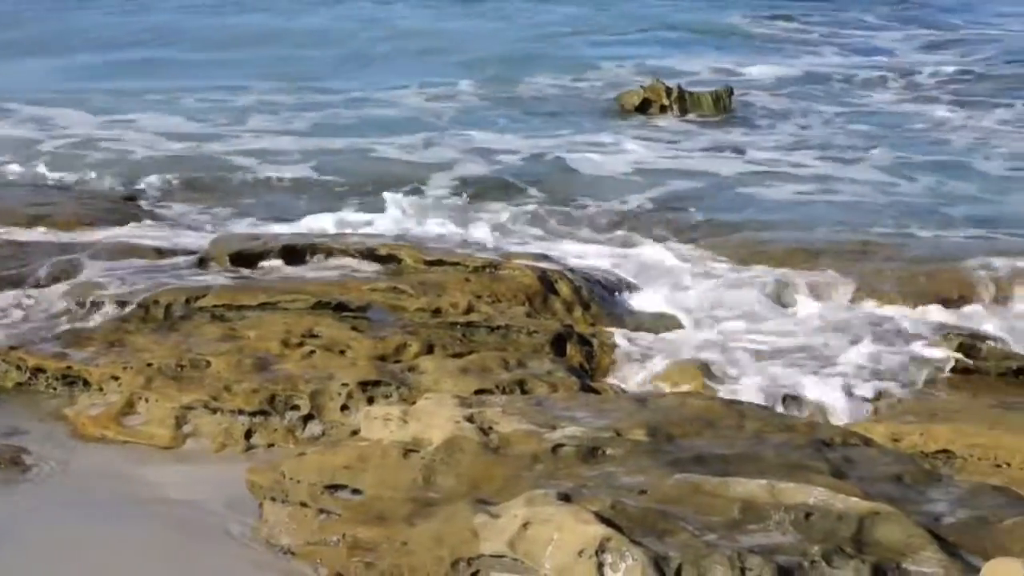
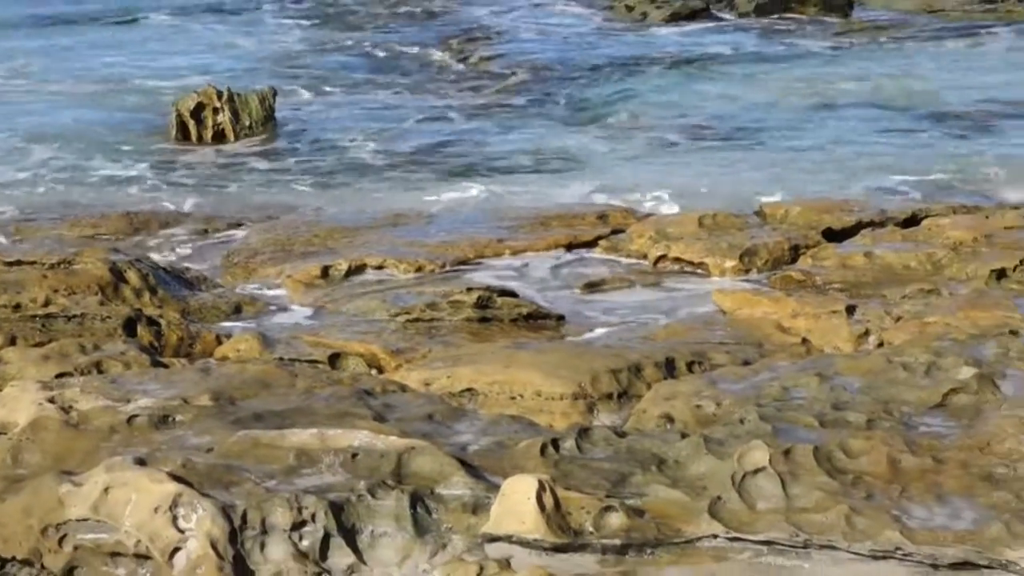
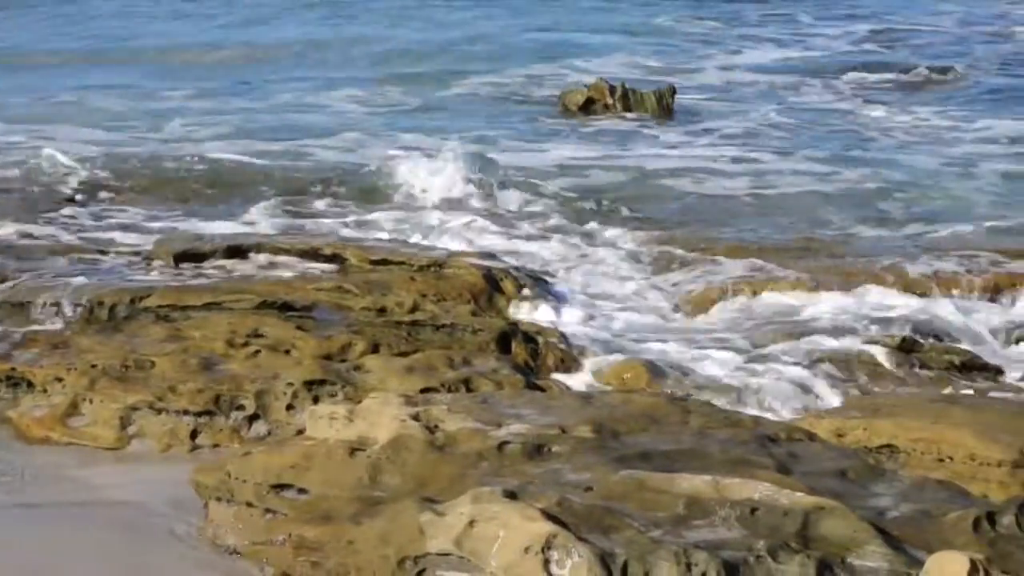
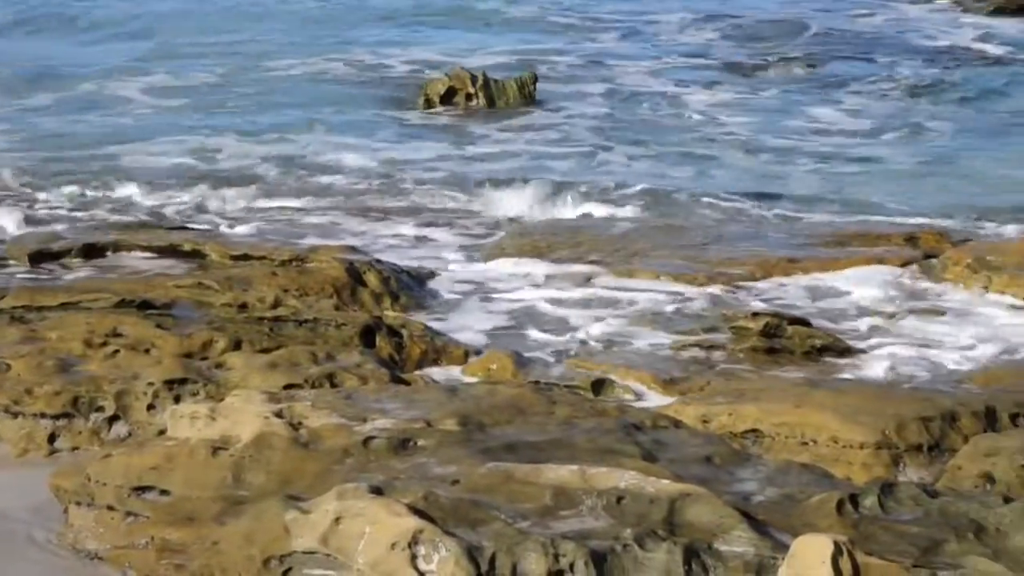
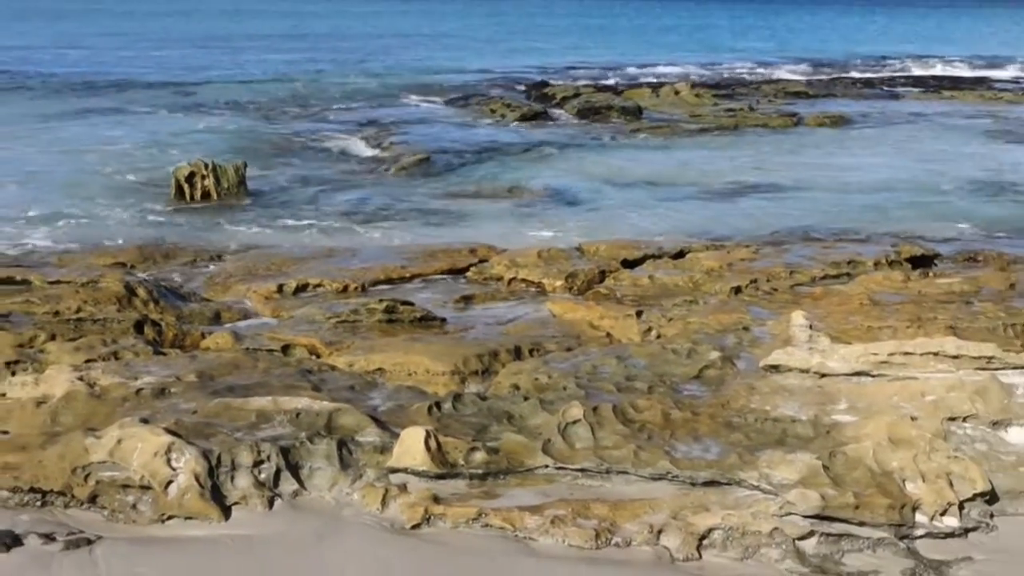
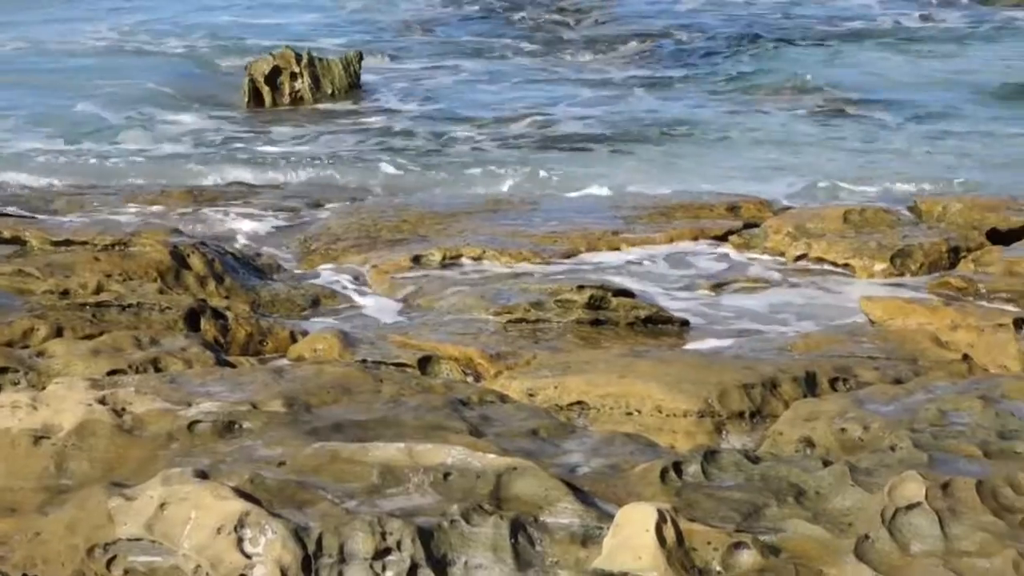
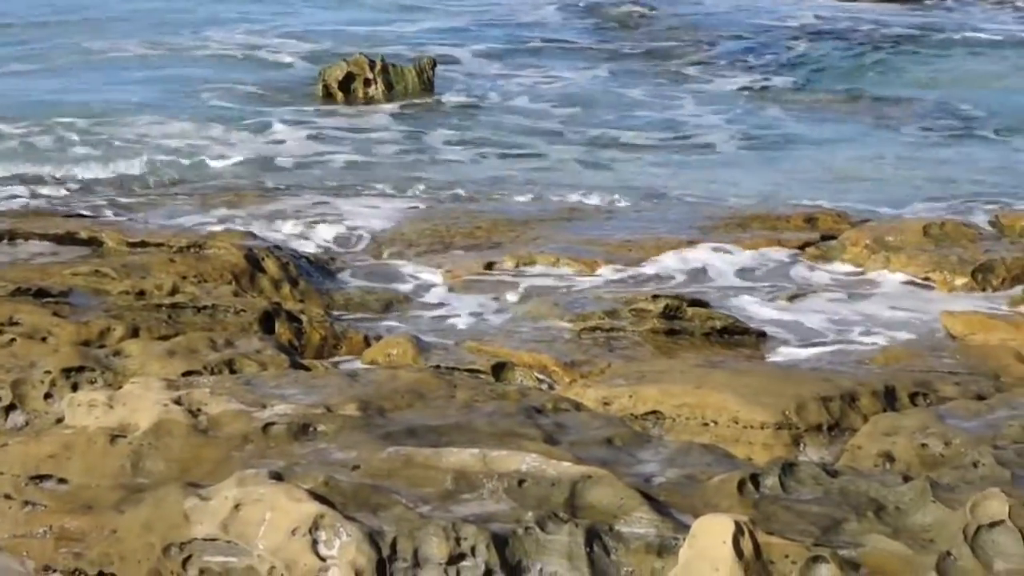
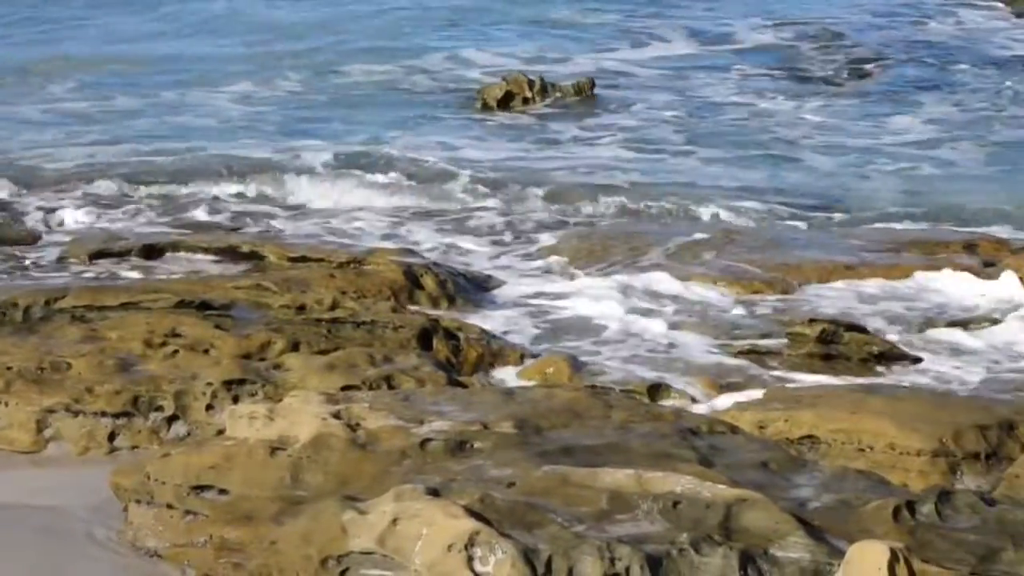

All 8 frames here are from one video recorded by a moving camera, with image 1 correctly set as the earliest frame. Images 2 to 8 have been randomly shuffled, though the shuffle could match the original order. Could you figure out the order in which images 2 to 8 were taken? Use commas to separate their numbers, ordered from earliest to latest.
3, 8, 4, 7, 6, 2, 5
